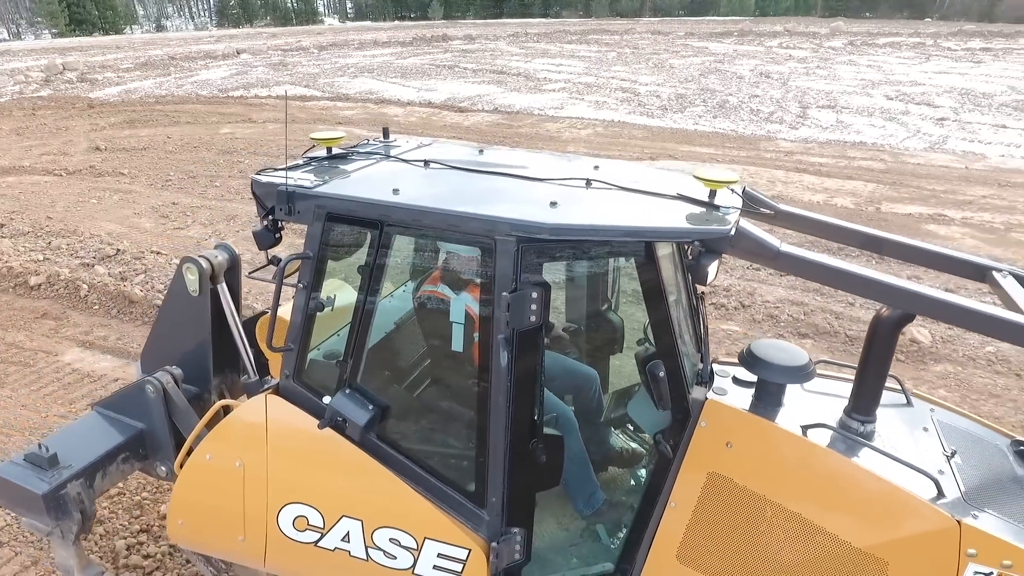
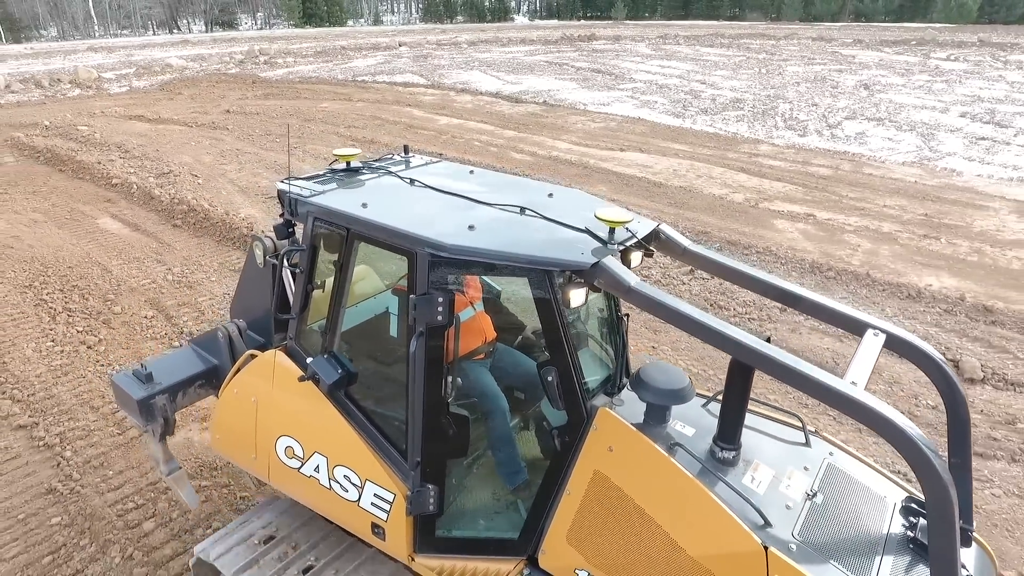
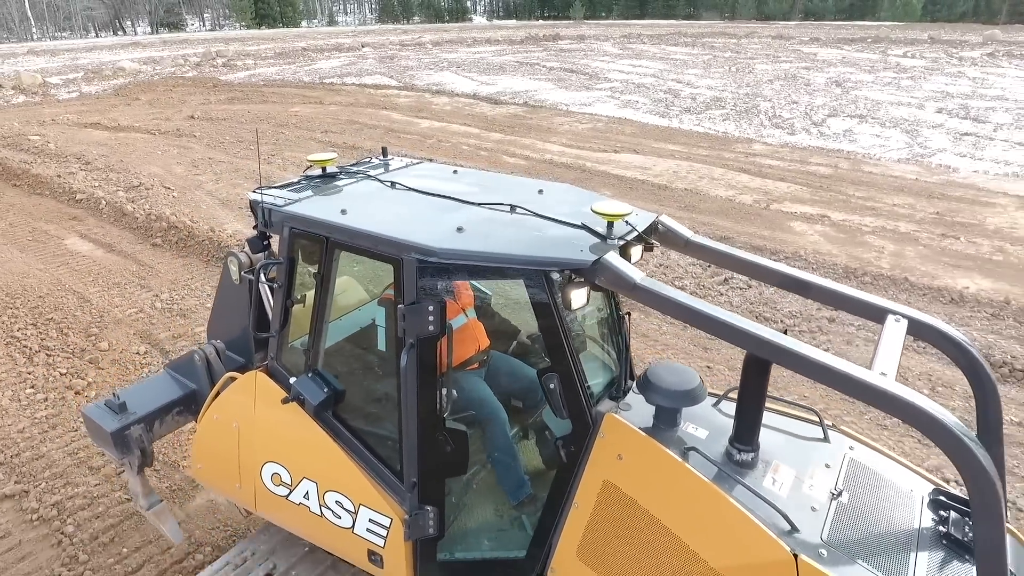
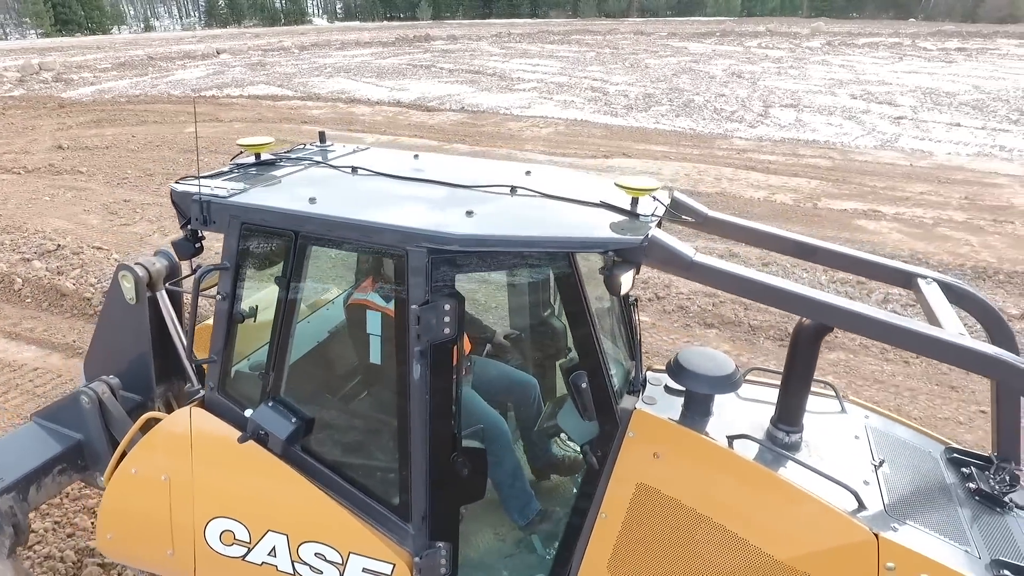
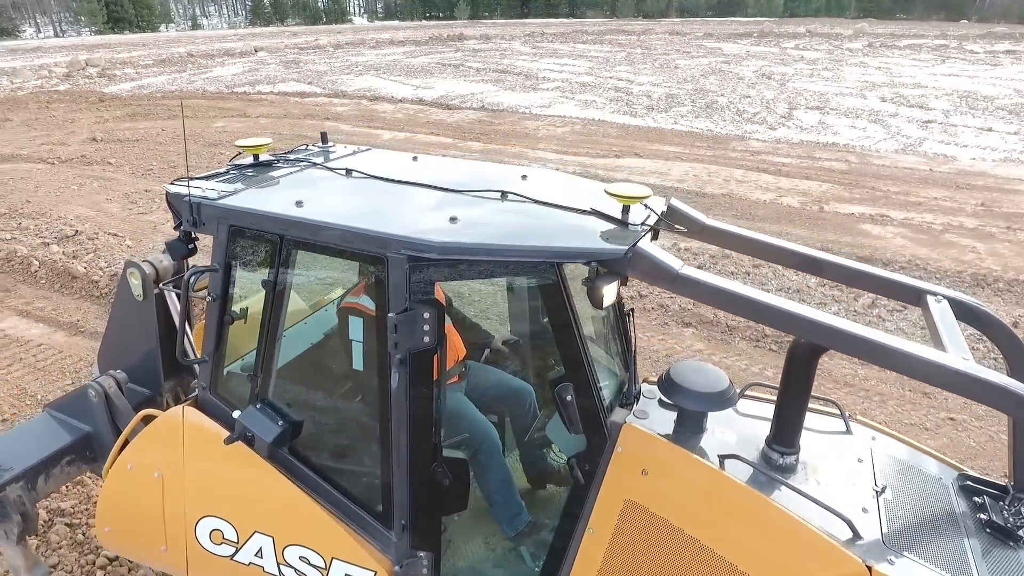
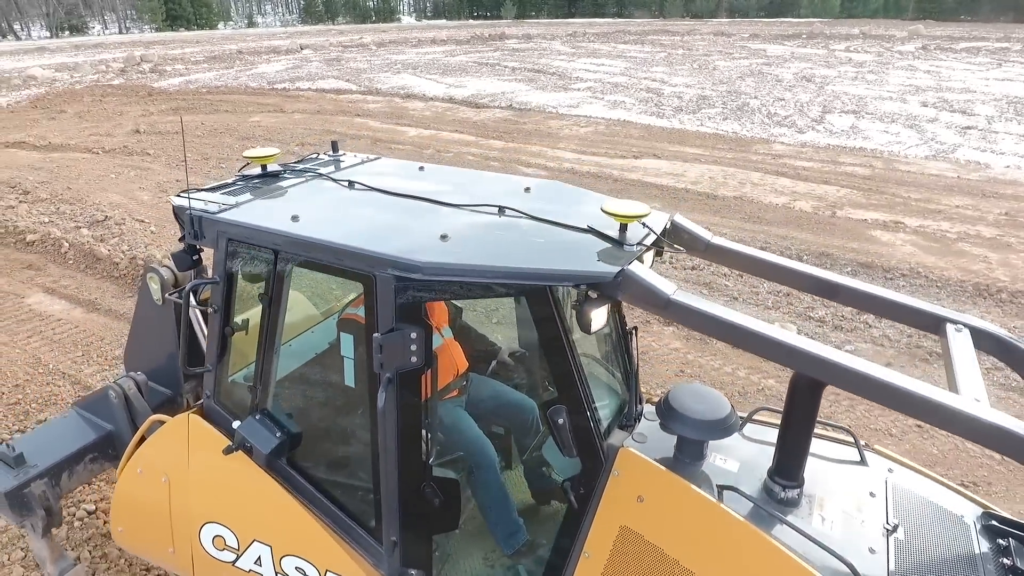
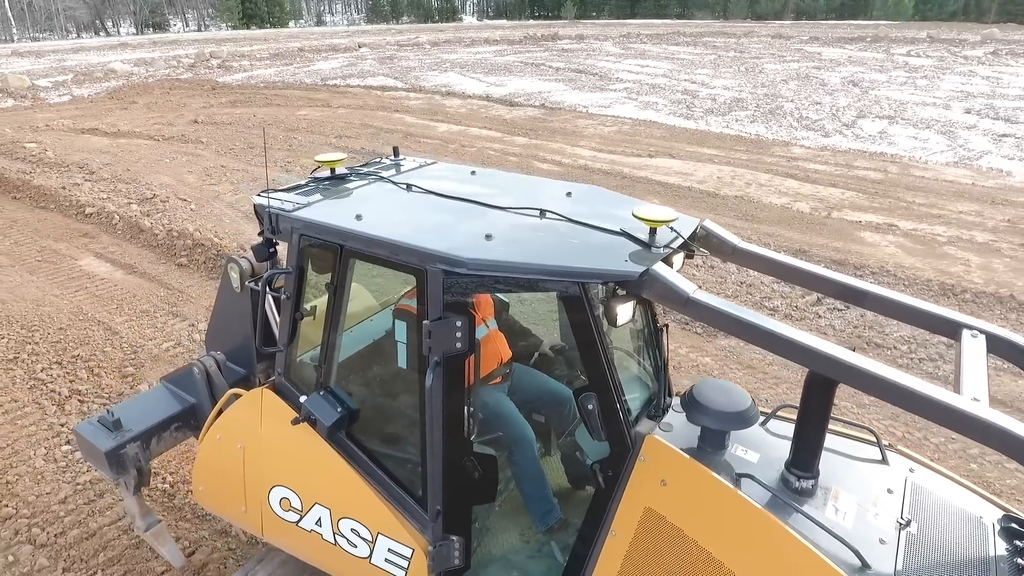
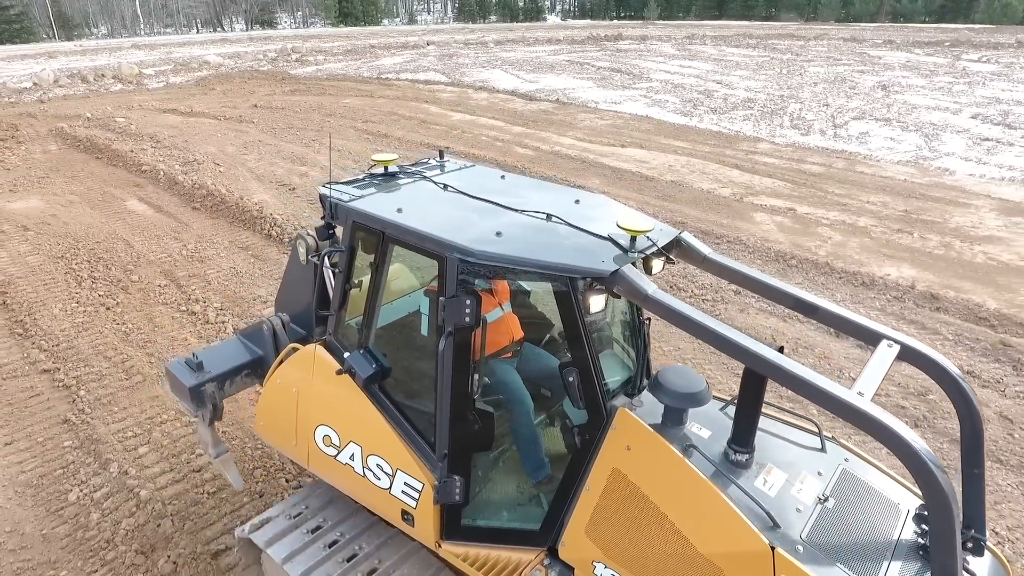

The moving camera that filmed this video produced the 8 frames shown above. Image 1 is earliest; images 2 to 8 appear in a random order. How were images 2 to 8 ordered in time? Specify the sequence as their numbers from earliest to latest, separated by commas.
4, 5, 6, 7, 3, 2, 8
